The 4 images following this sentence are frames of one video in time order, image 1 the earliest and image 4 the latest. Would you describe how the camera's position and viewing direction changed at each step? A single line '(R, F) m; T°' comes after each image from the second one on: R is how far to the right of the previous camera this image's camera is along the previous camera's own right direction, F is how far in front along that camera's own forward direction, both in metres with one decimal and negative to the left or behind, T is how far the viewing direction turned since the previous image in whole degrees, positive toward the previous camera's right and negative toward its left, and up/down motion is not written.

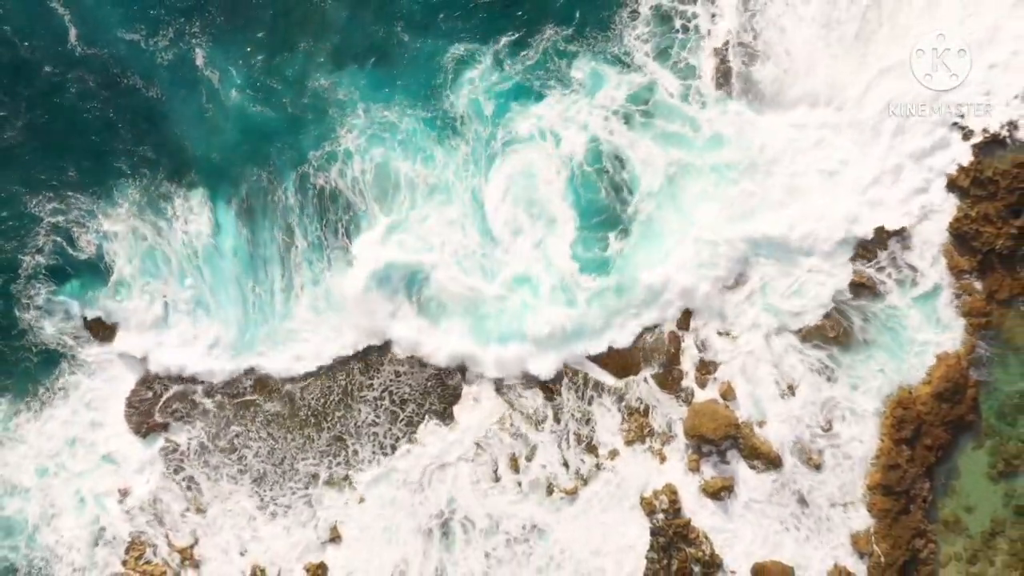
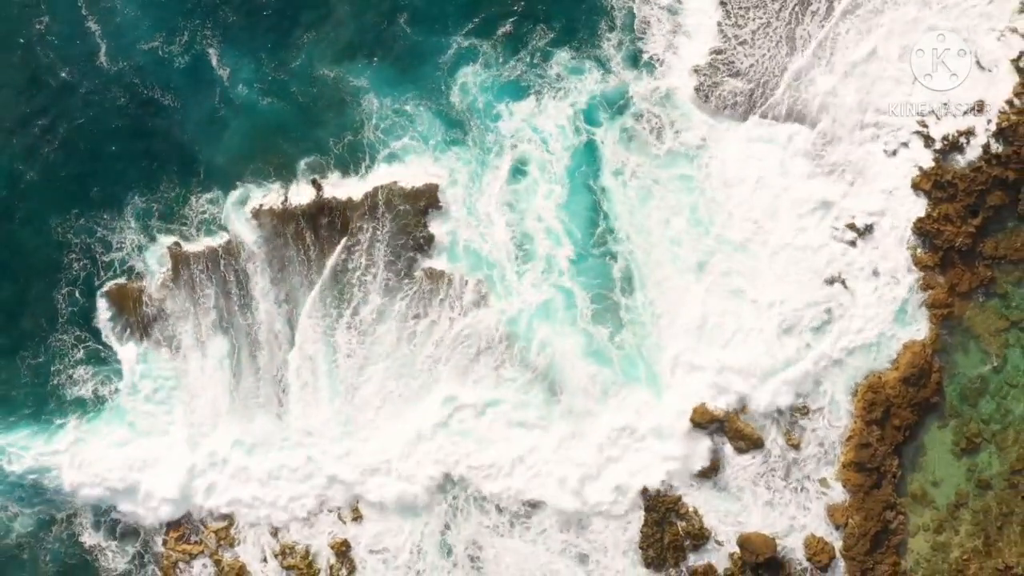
(-0.3, -2.2) m; 0°
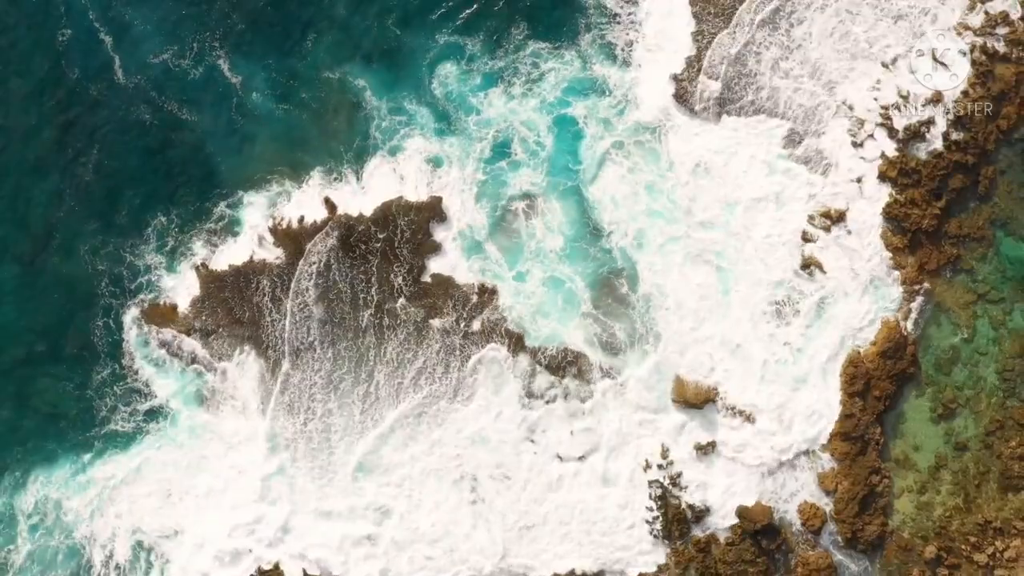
(-0.2, -2.1) m; 0°
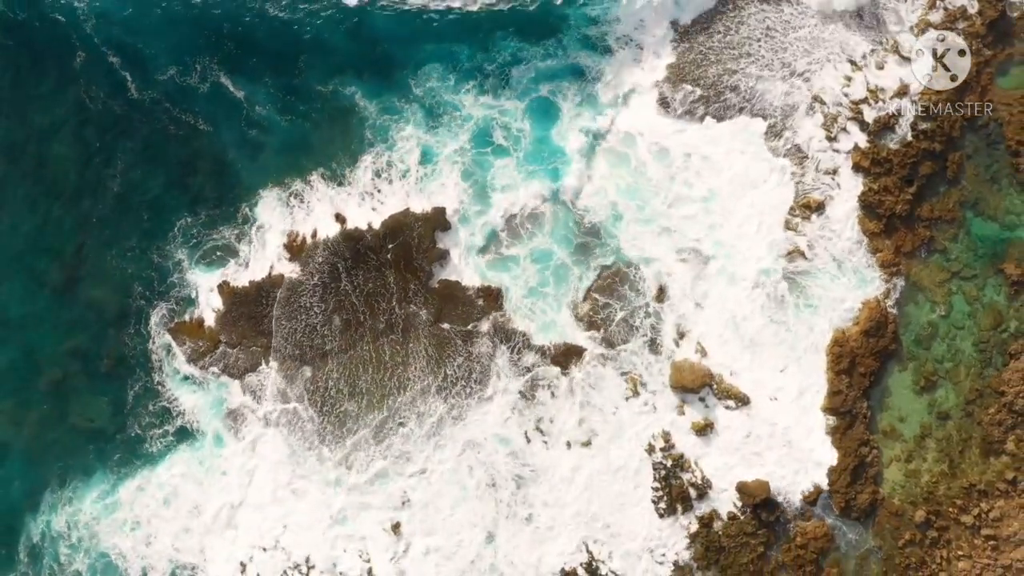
(-0.1, -1.9) m; 0°
